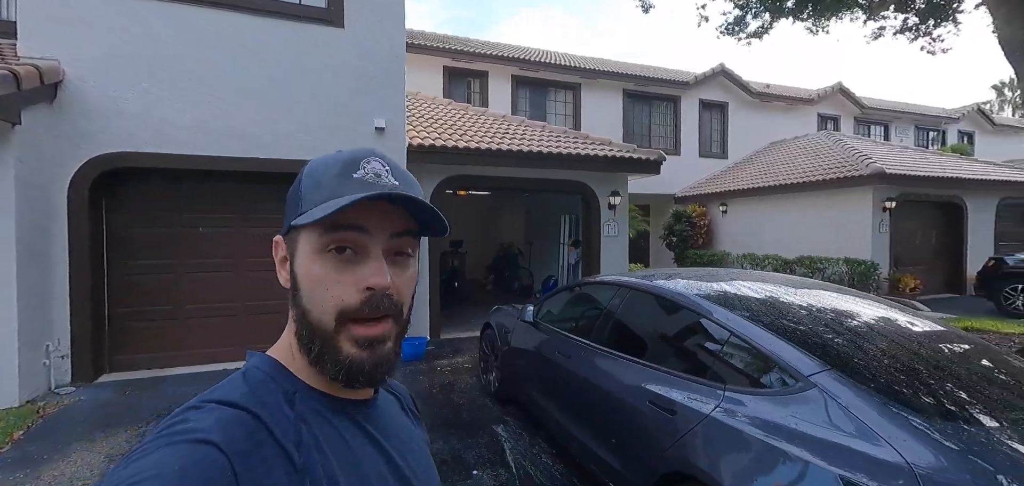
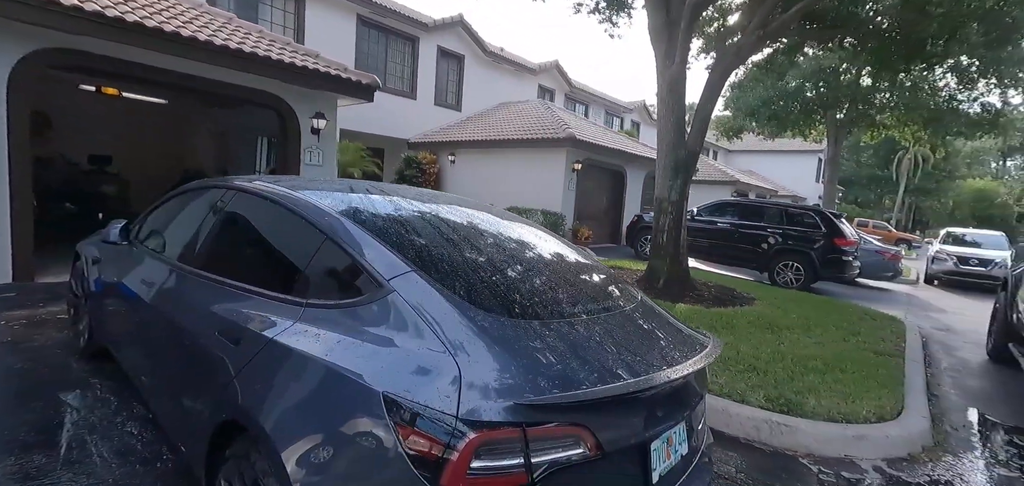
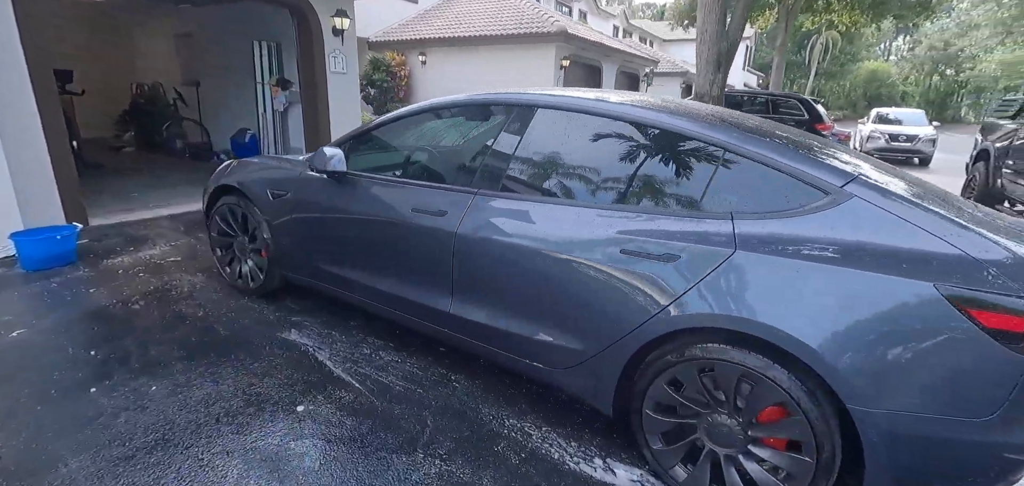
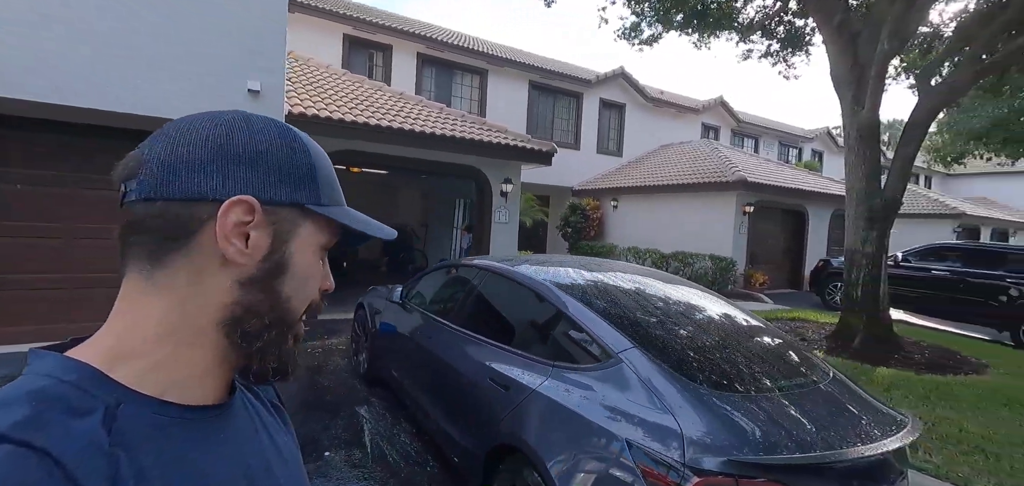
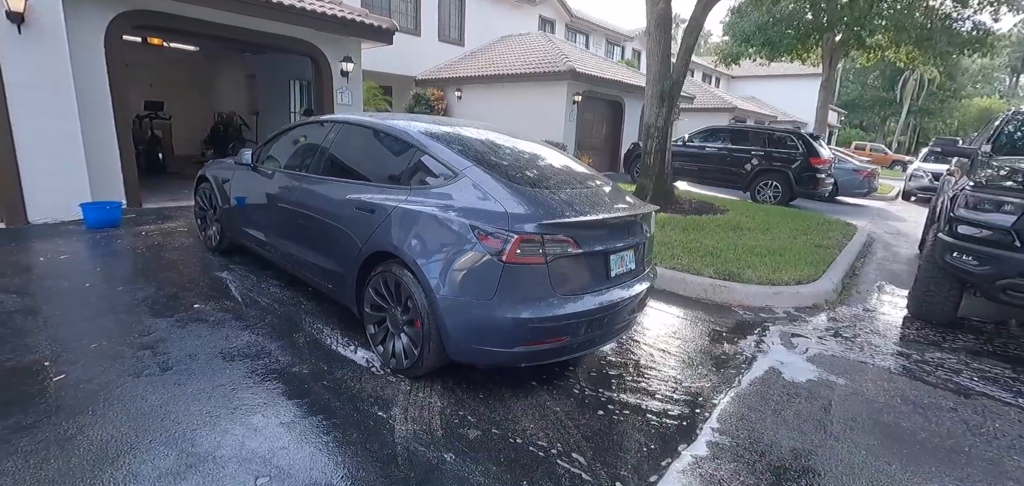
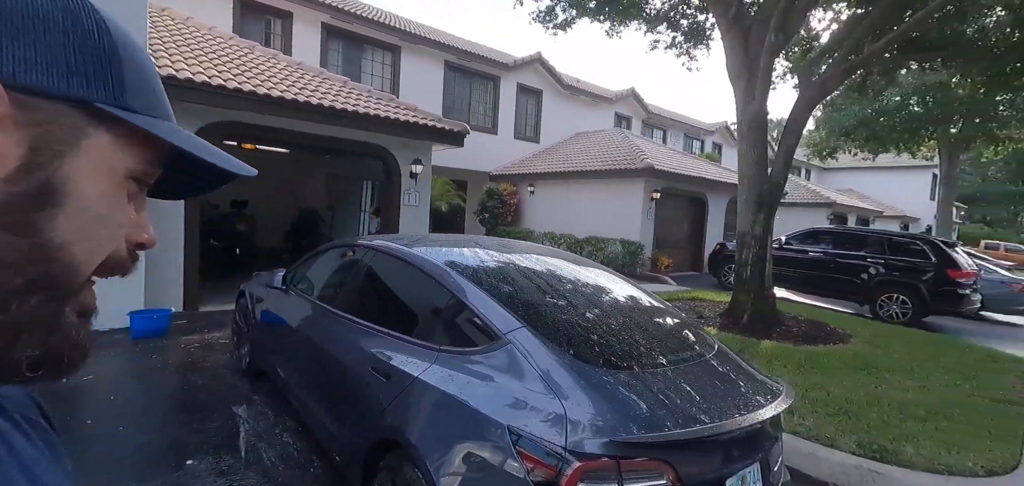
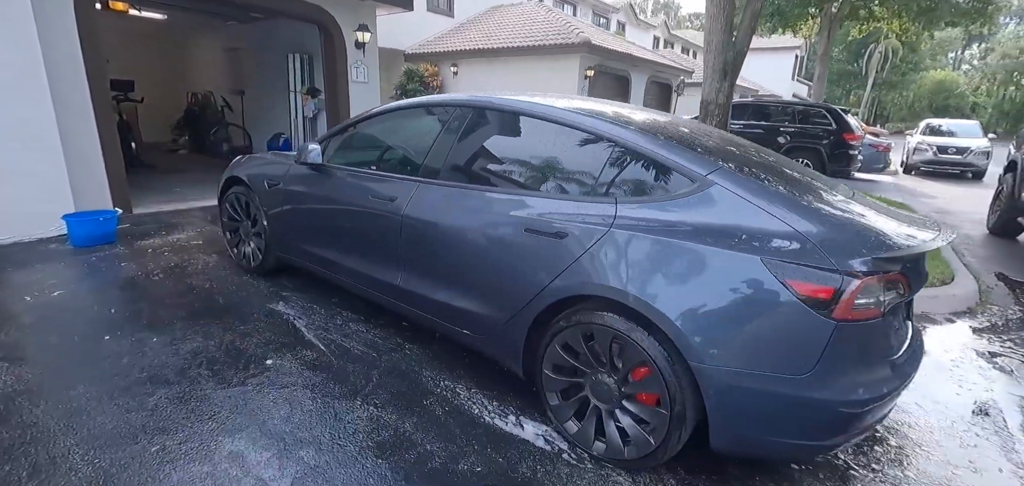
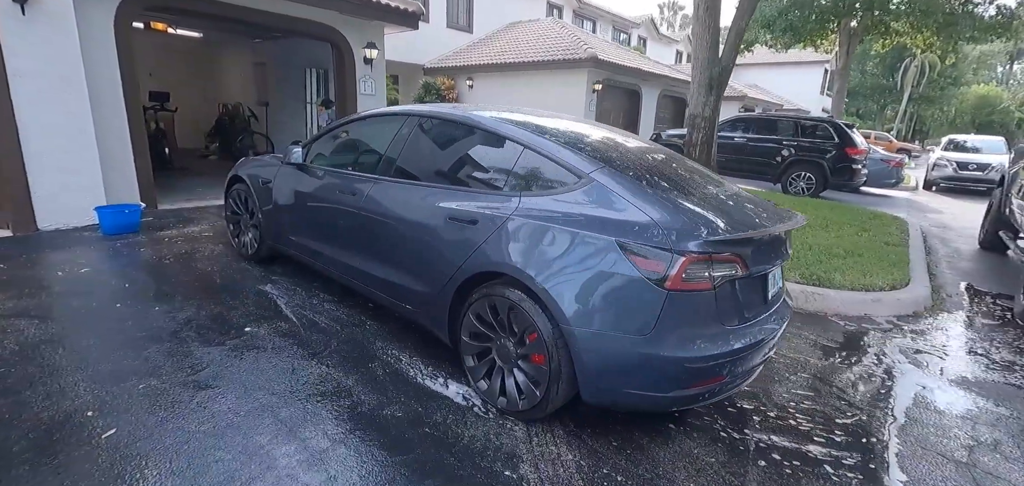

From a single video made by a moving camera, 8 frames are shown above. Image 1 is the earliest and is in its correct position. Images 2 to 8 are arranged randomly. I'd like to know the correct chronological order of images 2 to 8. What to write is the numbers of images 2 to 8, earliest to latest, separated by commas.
4, 6, 2, 5, 8, 7, 3
